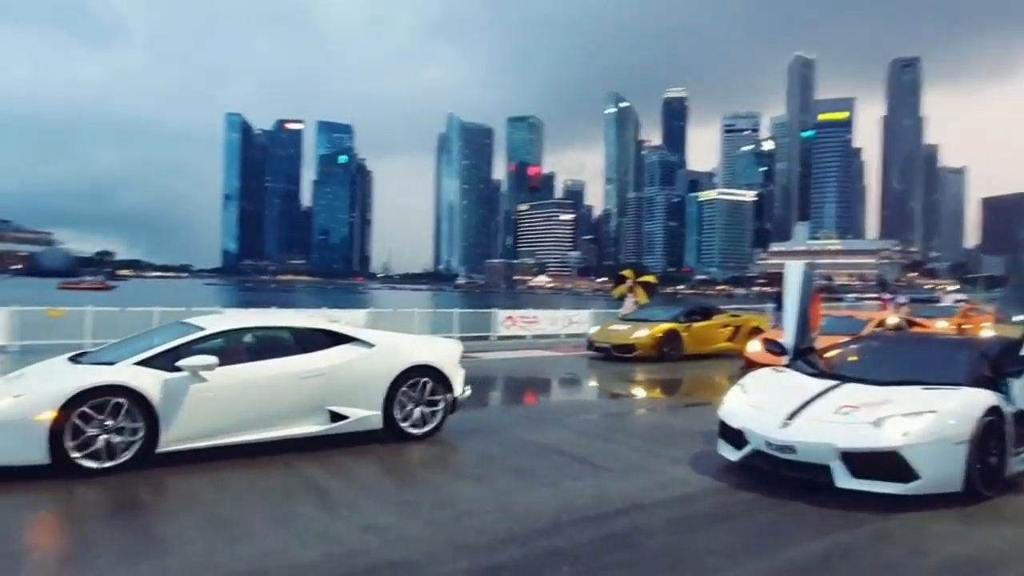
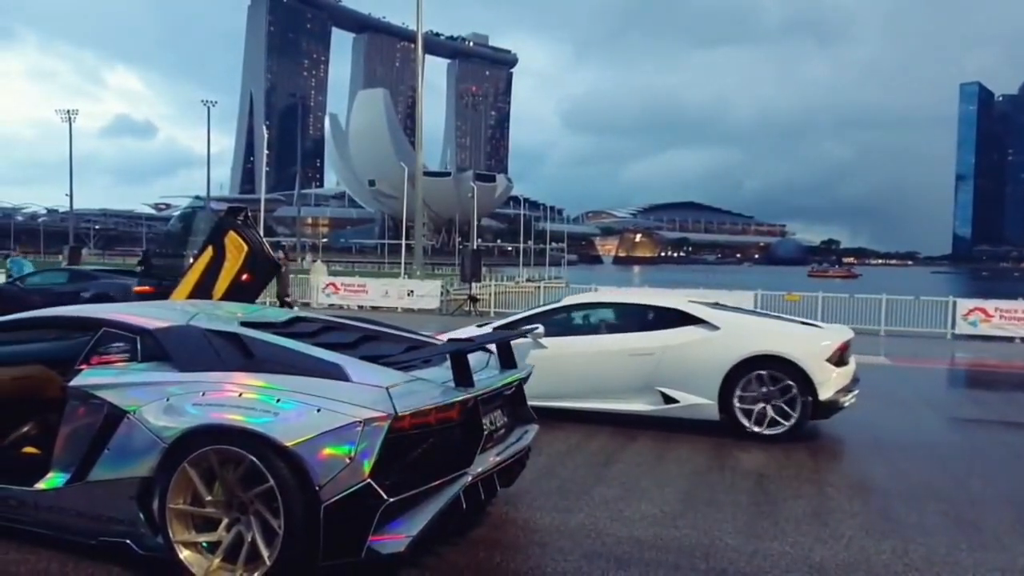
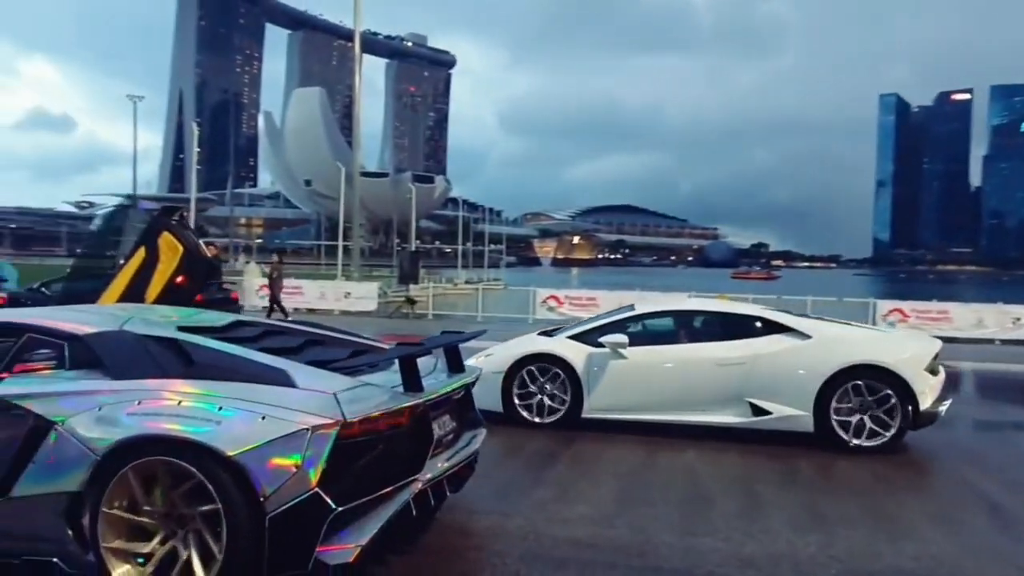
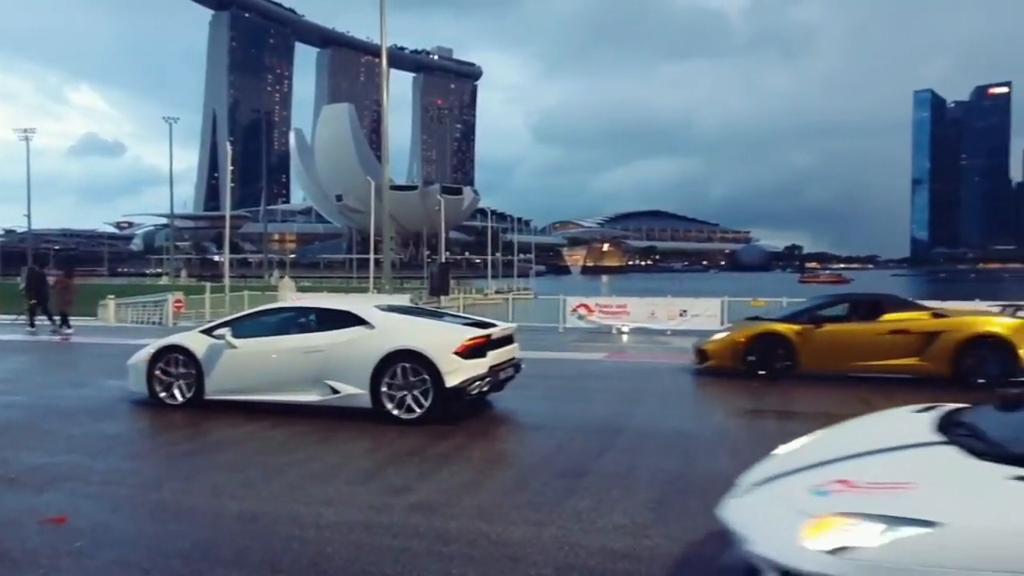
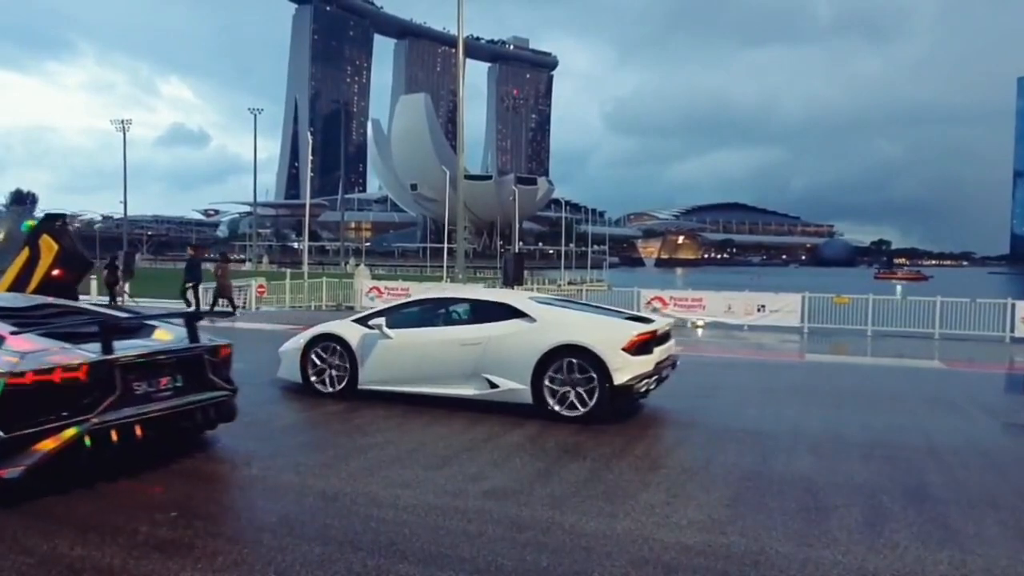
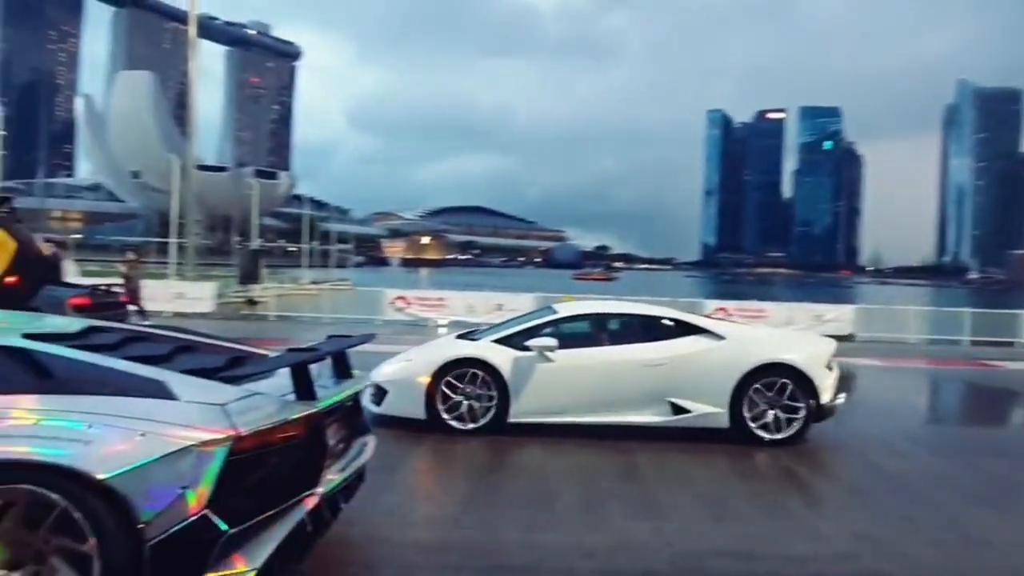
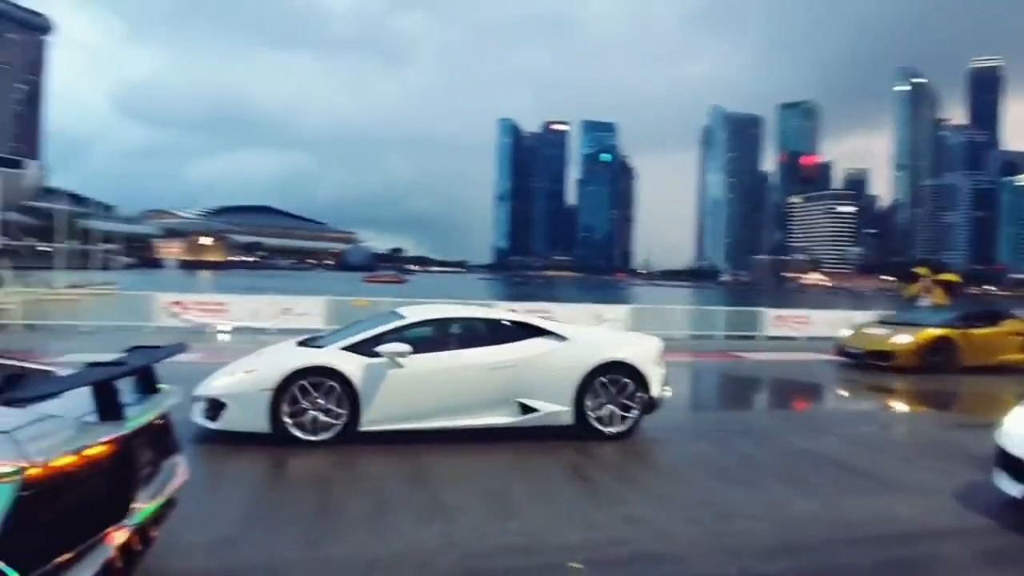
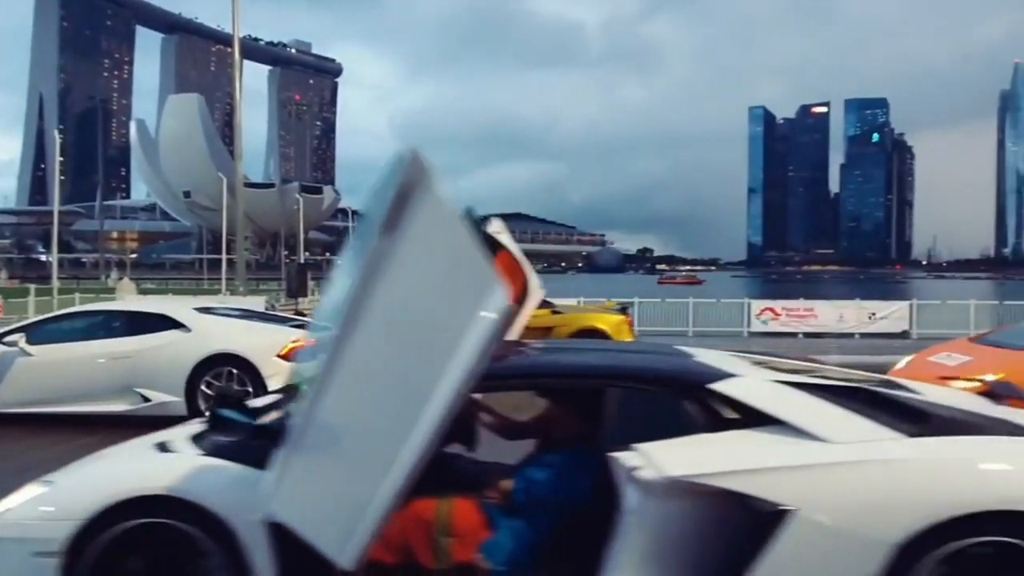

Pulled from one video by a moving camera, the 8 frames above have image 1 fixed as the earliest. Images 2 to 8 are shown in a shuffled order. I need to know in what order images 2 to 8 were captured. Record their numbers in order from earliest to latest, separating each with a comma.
7, 6, 3, 2, 5, 4, 8
